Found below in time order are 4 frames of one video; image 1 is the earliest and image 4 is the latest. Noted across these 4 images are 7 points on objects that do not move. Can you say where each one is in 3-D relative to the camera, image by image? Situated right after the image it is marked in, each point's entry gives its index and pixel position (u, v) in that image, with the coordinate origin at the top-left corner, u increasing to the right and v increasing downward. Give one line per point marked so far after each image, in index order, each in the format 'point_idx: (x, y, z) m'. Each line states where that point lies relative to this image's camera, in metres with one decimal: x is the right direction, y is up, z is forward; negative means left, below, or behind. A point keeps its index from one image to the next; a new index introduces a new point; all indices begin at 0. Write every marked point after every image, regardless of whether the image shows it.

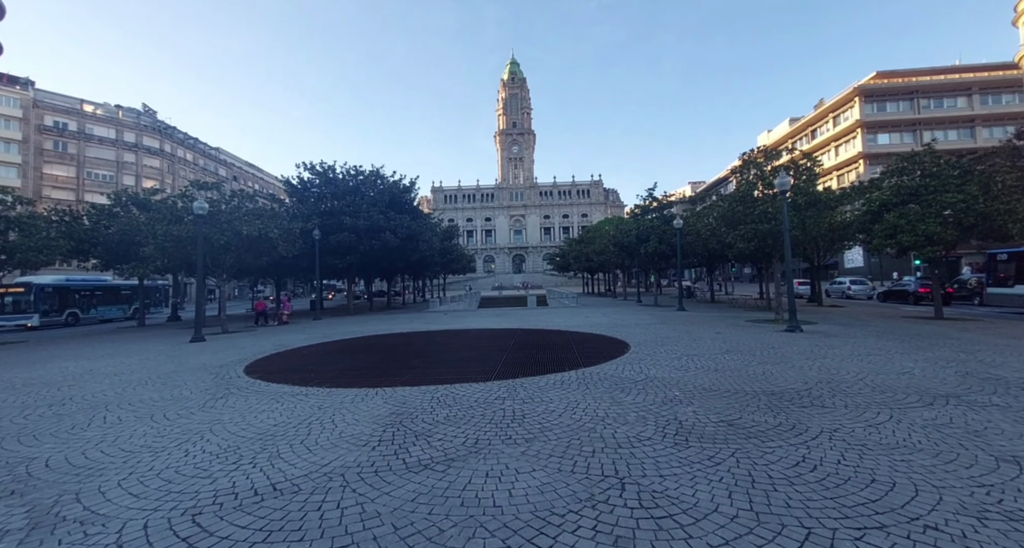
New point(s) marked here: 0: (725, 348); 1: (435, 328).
0: (+5.5, -1.9, +10.8) m
1: (-3.3, -2.3, +18.0) m
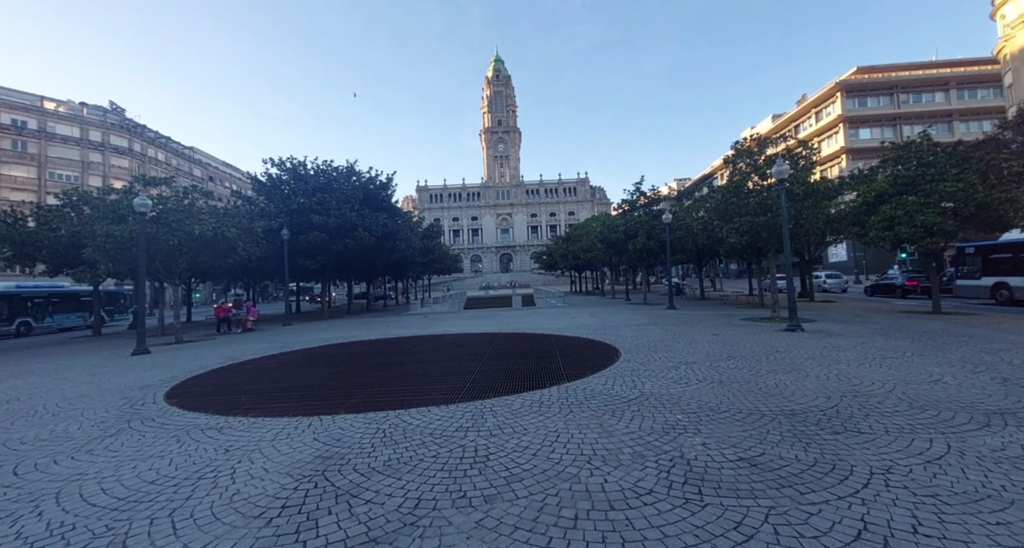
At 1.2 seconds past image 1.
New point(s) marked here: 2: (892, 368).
0: (+5.0, -1.9, +9.6) m
1: (-4.1, -2.4, +16.7) m
2: (+7.4, -1.8, +8.1) m
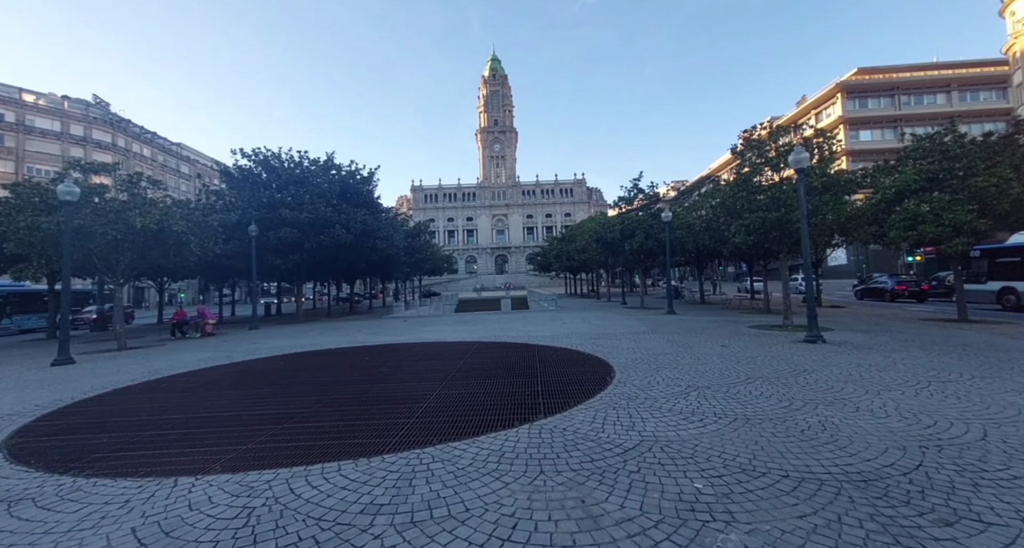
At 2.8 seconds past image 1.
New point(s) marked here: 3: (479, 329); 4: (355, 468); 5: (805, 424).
0: (+4.4, -1.9, +7.9) m
1: (-4.7, -2.4, +14.8) m
2: (+6.9, -1.9, +6.3) m
3: (-1.4, -2.3, +17.5) m
4: (-1.6, -2.0, +4.3) m
5: (+3.7, -1.9, +5.3) m
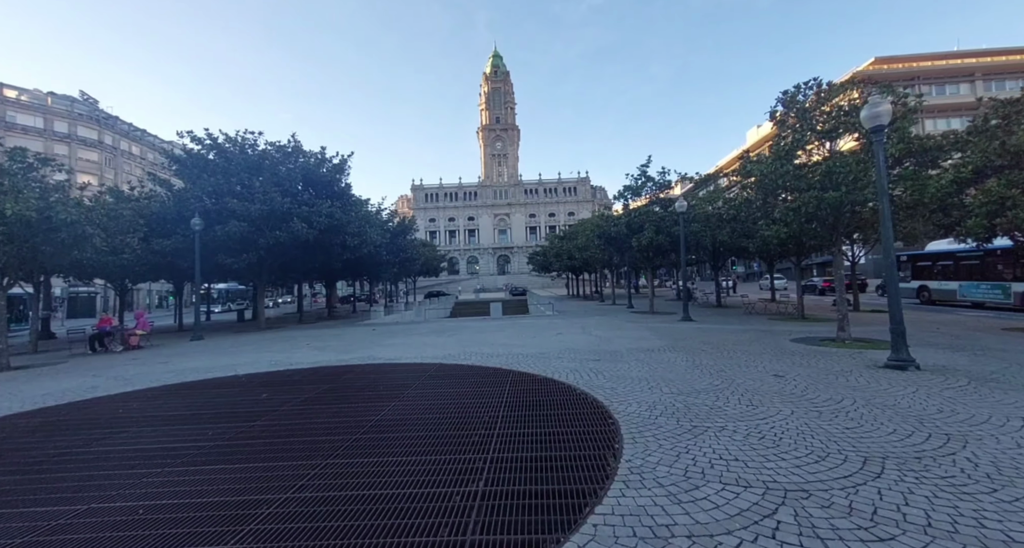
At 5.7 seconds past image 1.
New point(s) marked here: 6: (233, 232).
0: (+3.7, -1.9, +4.5) m
1: (-5.4, -2.4, +11.5) m
2: (+6.1, -1.8, +2.9) m
3: (-2.0, -2.3, +14.2) m
4: (-2.4, -2.0, +0.9) m
5: (+3.0, -1.9, +1.9) m
6: (-12.6, +1.9, +18.7) m
